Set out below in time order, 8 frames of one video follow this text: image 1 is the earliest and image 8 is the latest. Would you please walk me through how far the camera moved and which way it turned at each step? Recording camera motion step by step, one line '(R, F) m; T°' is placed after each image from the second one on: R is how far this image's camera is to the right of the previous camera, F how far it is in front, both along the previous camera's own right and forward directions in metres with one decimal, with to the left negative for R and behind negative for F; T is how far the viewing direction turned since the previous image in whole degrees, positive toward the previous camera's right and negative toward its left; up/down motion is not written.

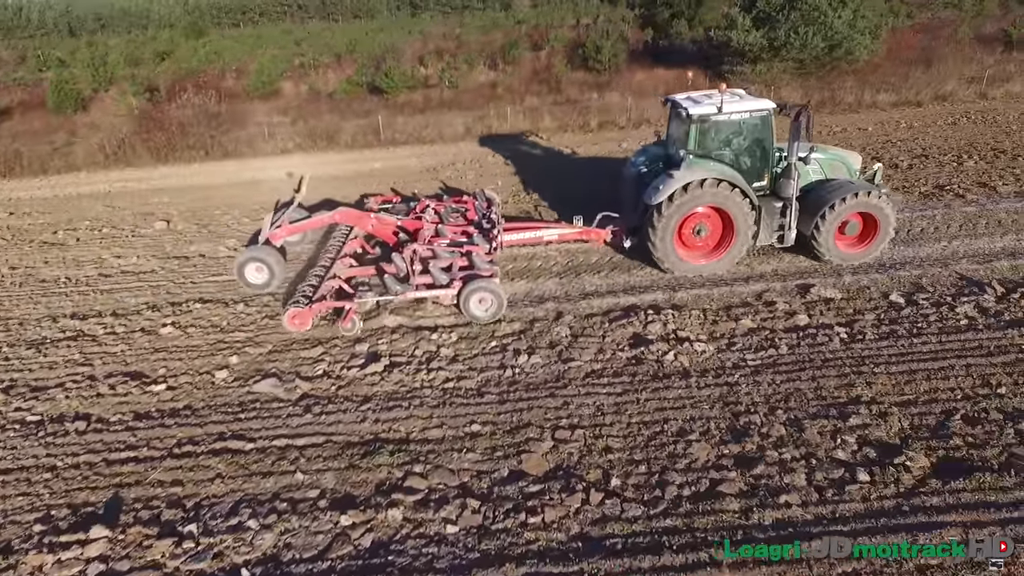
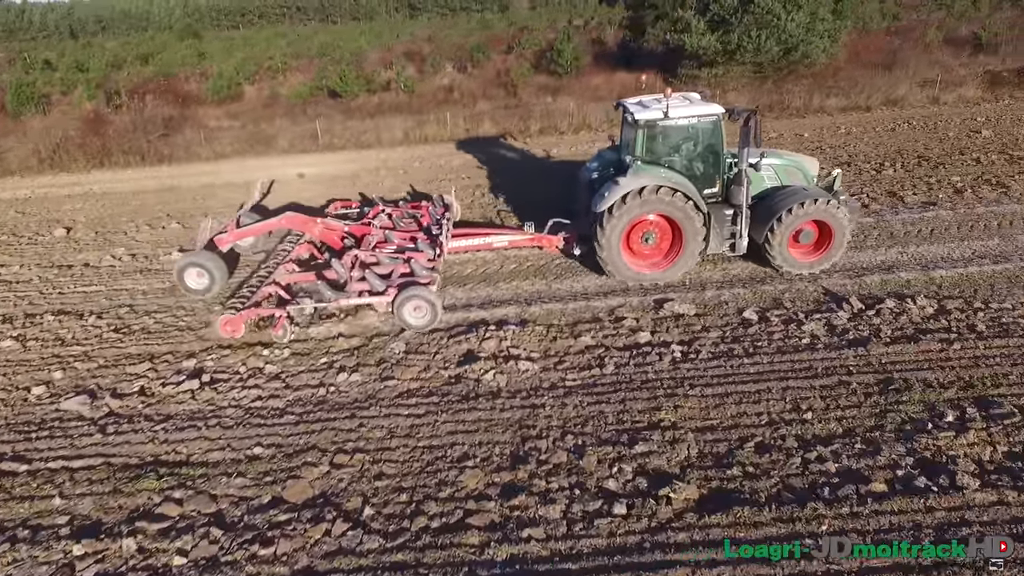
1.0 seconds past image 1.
(+1.8, +0.2) m; -1°
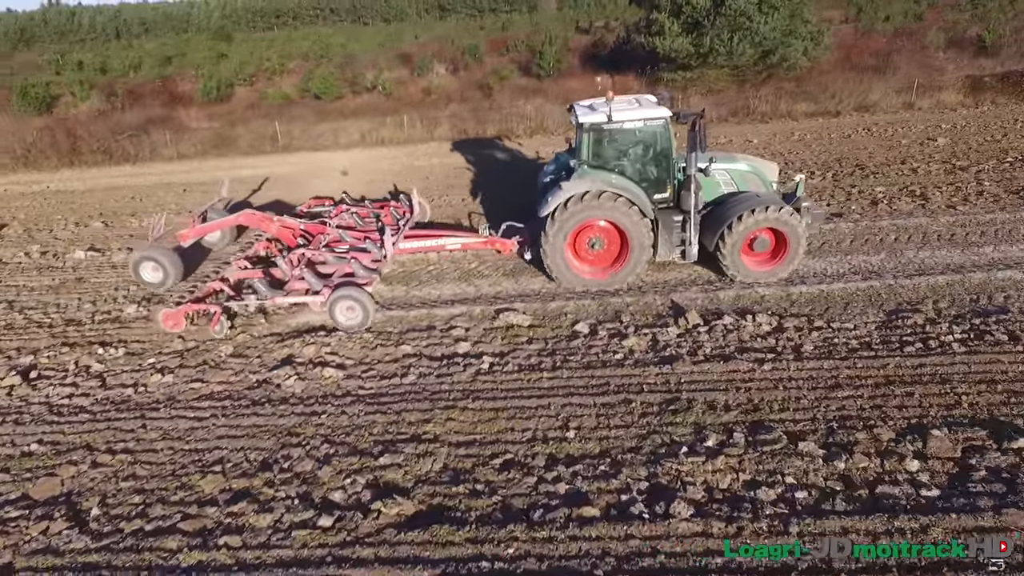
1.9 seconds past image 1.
(+2.2, +0.1) m; -3°
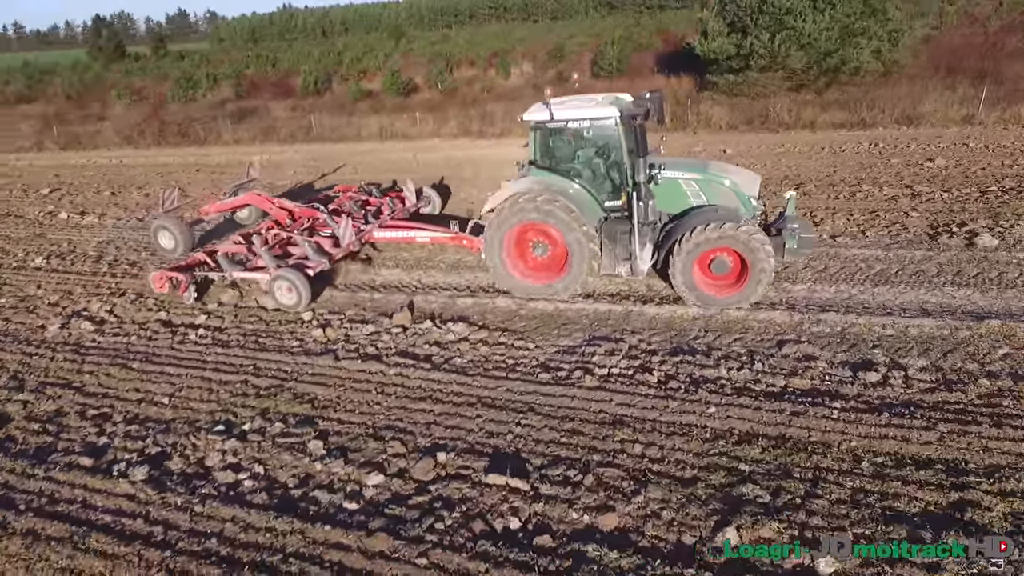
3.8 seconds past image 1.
(+4.9, +0.4) m; -15°
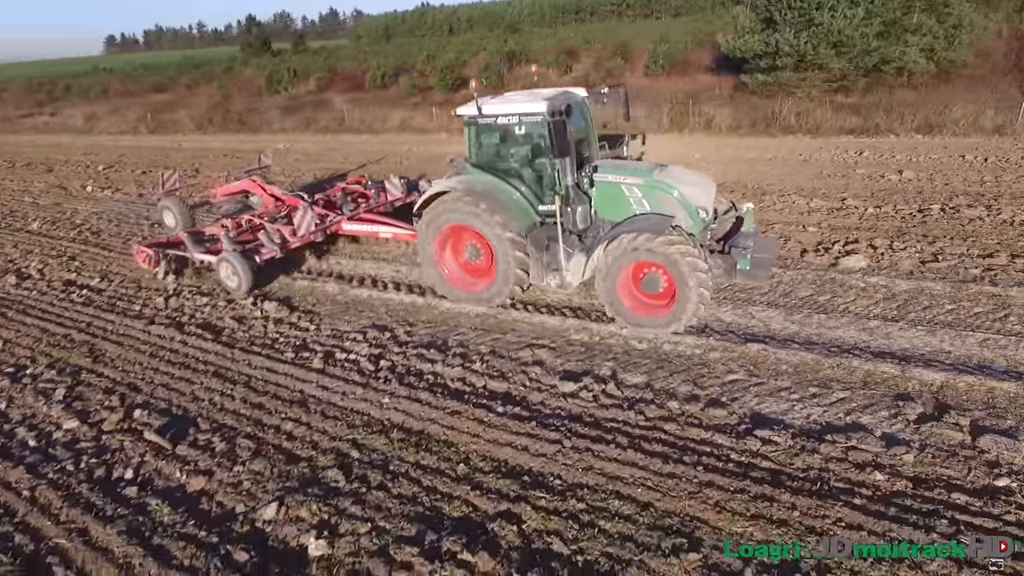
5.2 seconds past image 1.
(+3.4, +0.2) m; -11°
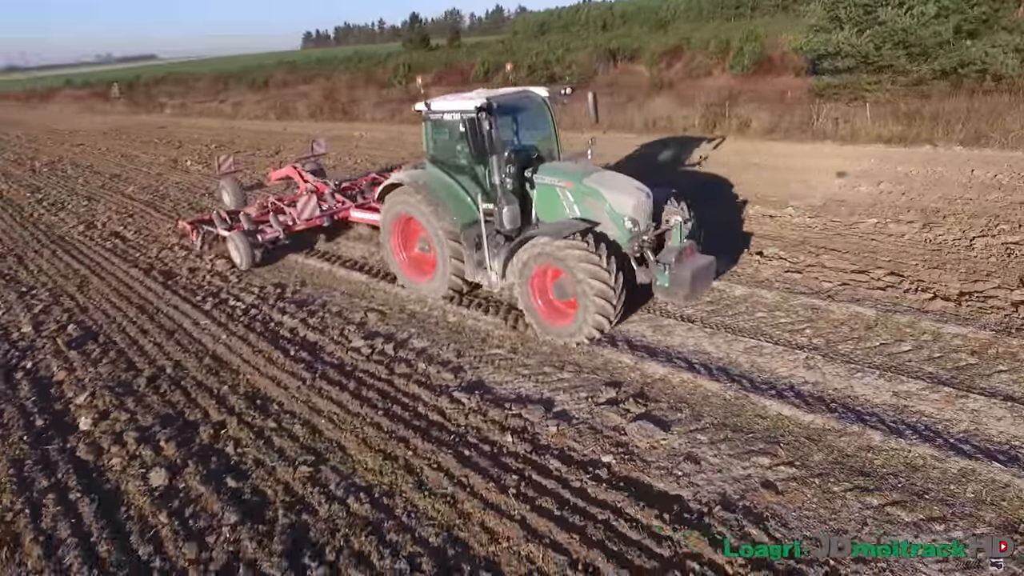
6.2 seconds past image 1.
(+3.1, -0.4) m; -13°
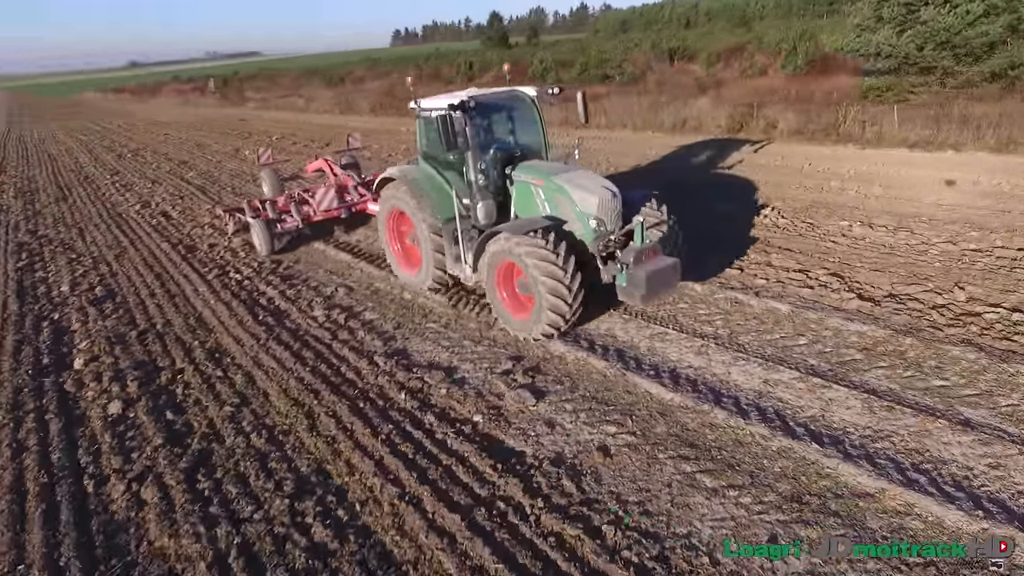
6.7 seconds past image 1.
(+1.4, -0.4) m; -7°
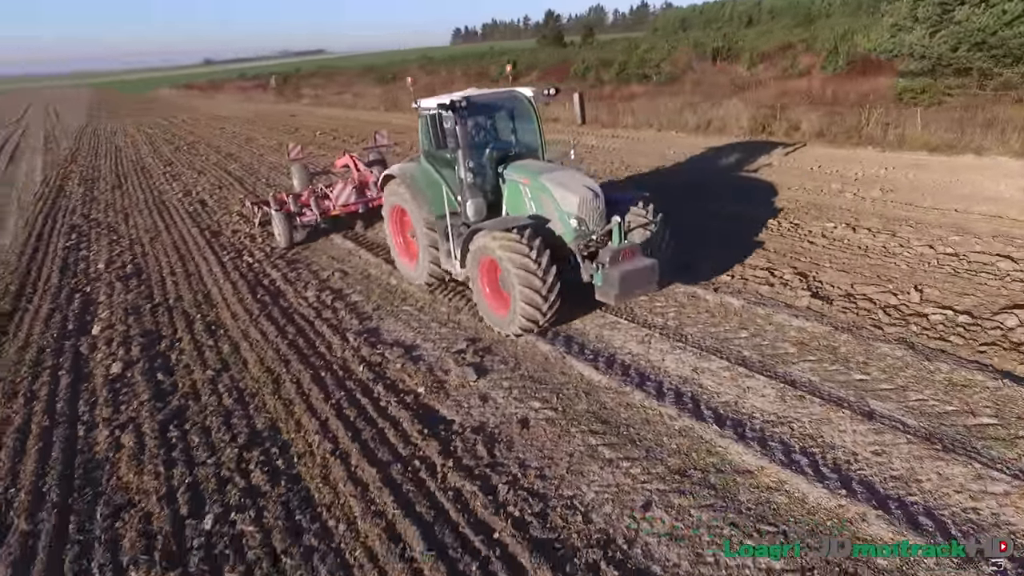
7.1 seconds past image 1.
(+0.8, -0.3) m; -5°
